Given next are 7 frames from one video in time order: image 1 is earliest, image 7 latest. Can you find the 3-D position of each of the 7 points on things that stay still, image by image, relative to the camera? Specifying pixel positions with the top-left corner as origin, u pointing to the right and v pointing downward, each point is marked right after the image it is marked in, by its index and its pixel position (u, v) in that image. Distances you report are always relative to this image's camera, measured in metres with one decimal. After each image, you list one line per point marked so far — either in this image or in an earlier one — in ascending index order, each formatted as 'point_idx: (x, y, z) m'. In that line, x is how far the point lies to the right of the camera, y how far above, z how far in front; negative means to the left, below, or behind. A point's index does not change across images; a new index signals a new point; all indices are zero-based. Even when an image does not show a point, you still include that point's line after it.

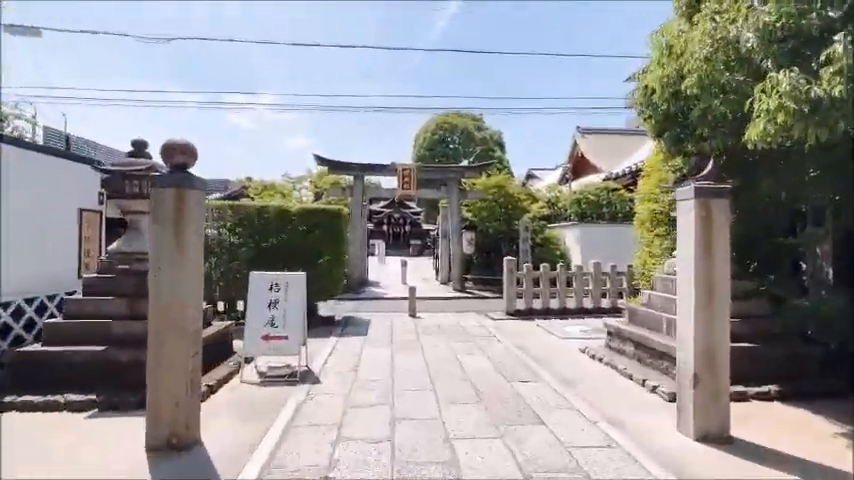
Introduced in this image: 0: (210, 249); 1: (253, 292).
0: (-4.9, -0.2, +10.8) m
1: (-2.5, -0.8, +6.9) m
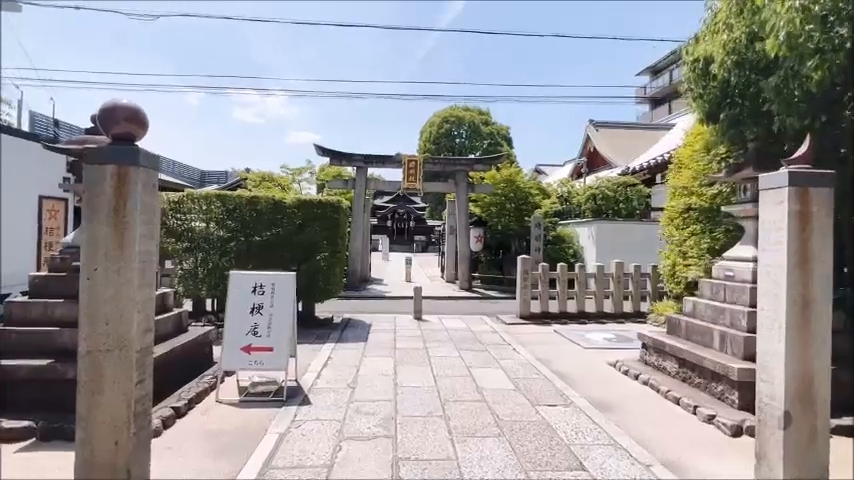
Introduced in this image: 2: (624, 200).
0: (-4.7, -0.1, +9.8) m
1: (-2.4, -0.7, +5.9) m
2: (+7.6, +1.6, +18.6) m
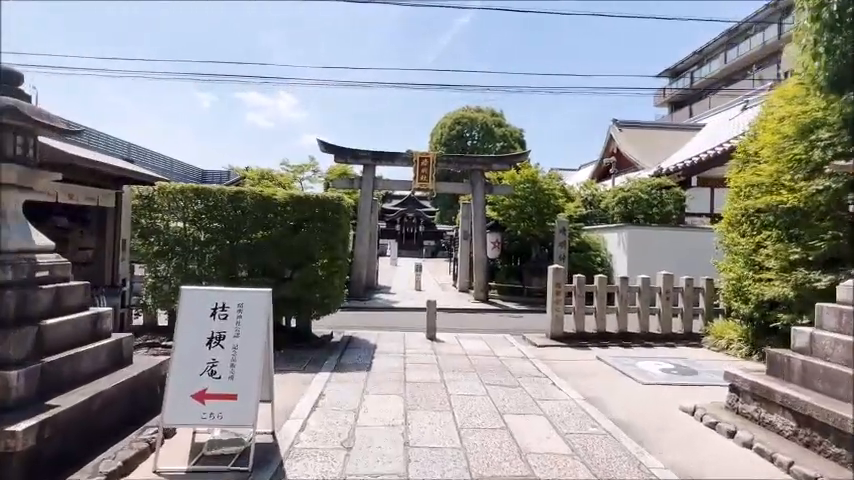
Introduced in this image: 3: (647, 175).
0: (-4.4, -0.1, +8.3) m
1: (-2.2, -0.7, +4.3) m
2: (+8.1, +1.3, +16.8) m
3: (+8.4, +2.5, +18.4) m
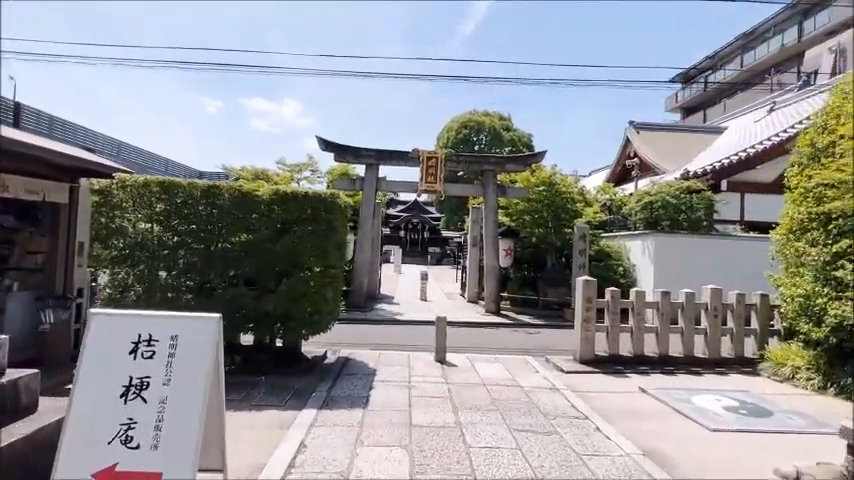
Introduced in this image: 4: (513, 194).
0: (-4.3, -0.1, +6.9) m
1: (-2.0, -0.7, +2.9) m
2: (+8.3, +1.0, +15.4) m
3: (+8.7, +2.2, +17.0) m
4: (+2.9, +1.5, +16.0) m
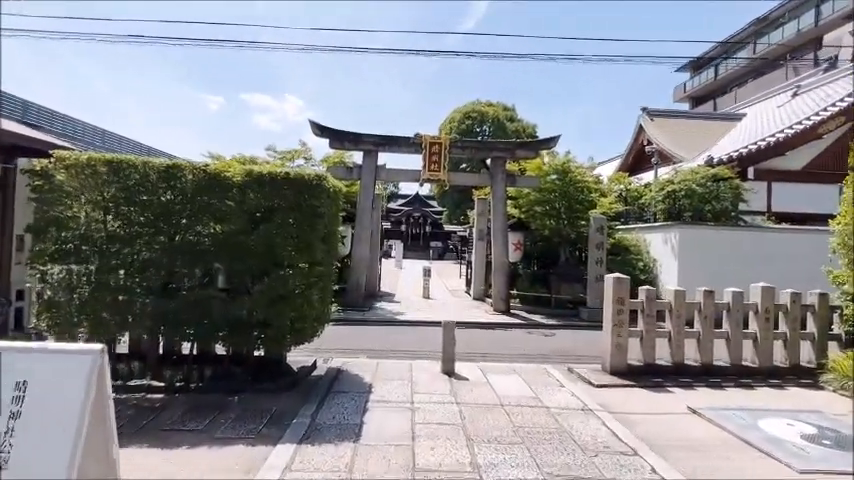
0: (-4.2, 0.0, +5.8) m
1: (-2.0, -0.7, +1.8) m
2: (+8.4, +1.2, +14.2) m
3: (+8.8, +2.4, +15.8) m
4: (+2.9, +1.7, +14.7) m
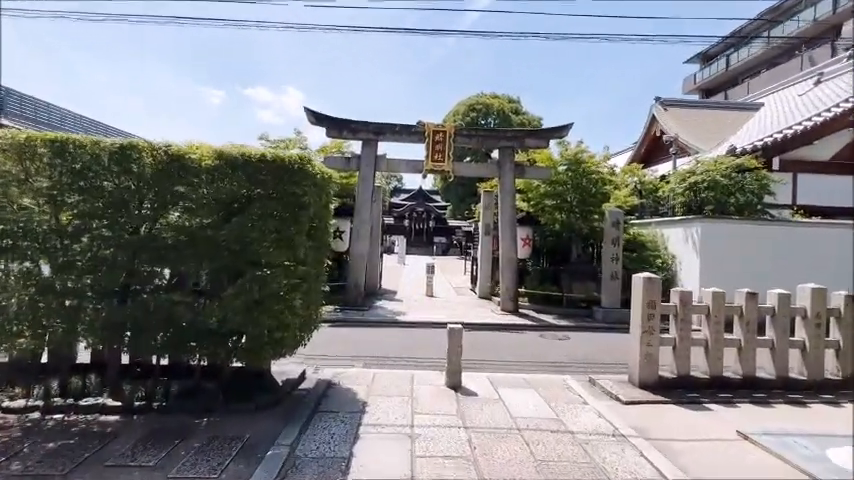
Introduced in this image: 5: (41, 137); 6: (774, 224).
0: (-4.2, 0.0, +4.9) m
1: (-2.0, -0.6, +0.9) m
2: (+8.5, +1.4, +13.2) m
3: (+8.9, +2.6, +14.8) m
4: (+3.0, +1.9, +13.8) m
5: (-3.8, +1.0, +4.9) m
6: (+8.8, +0.4, +12.3) m
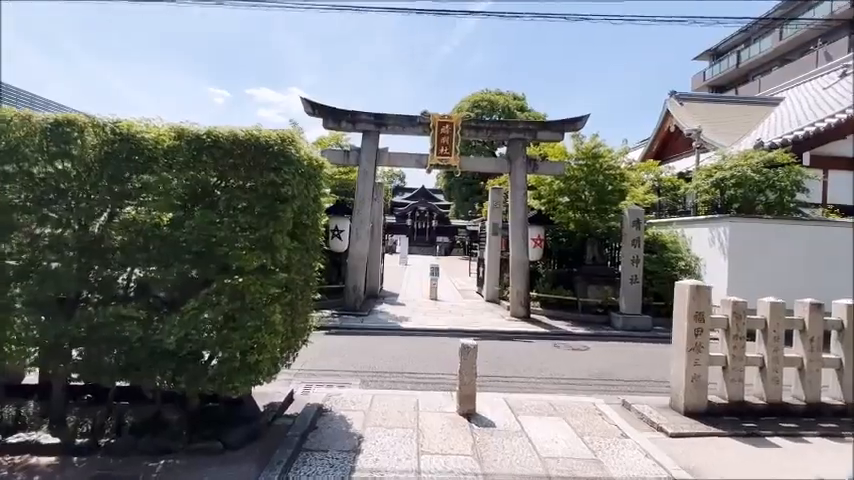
0: (-4.1, 0.0, +4.0) m
1: (-1.9, -0.6, -0.1) m
2: (+8.6, +1.4, +12.2) m
3: (+9.0, +2.6, +13.8) m
4: (+3.2, +1.9, +12.8) m
5: (-3.7, +1.0, +3.9) m
6: (+8.9, +0.4, +11.3) m
